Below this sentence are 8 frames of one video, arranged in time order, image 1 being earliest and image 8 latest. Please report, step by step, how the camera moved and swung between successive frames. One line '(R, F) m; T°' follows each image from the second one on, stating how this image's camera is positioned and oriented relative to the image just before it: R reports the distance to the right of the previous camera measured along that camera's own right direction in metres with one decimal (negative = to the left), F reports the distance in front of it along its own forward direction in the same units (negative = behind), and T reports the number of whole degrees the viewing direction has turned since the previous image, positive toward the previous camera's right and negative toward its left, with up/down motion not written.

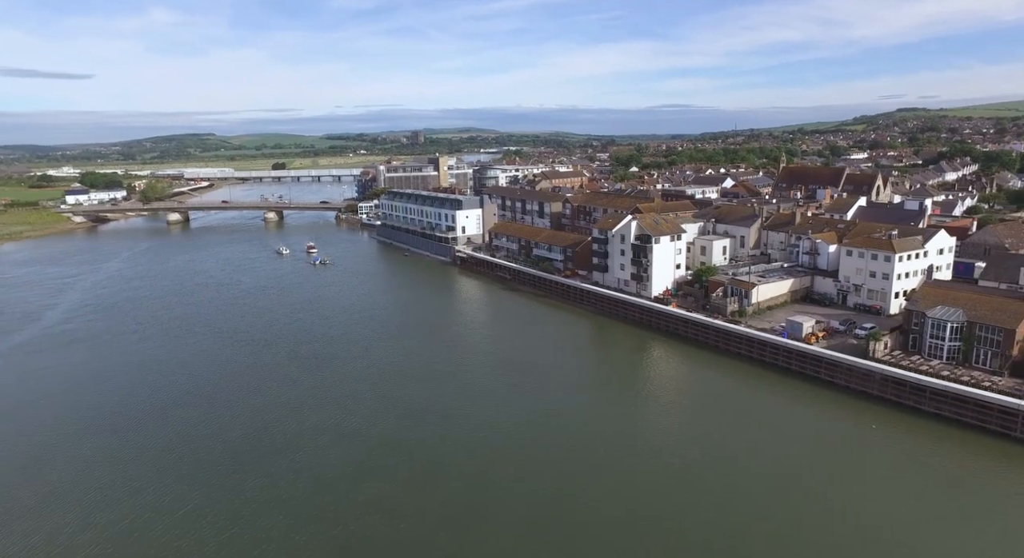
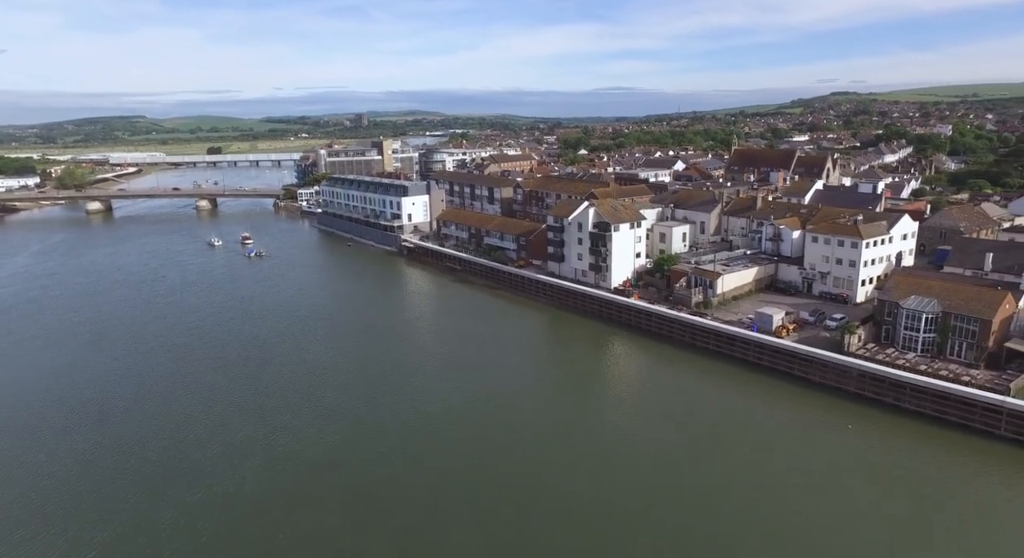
(-0.1, +2.9) m; +5°
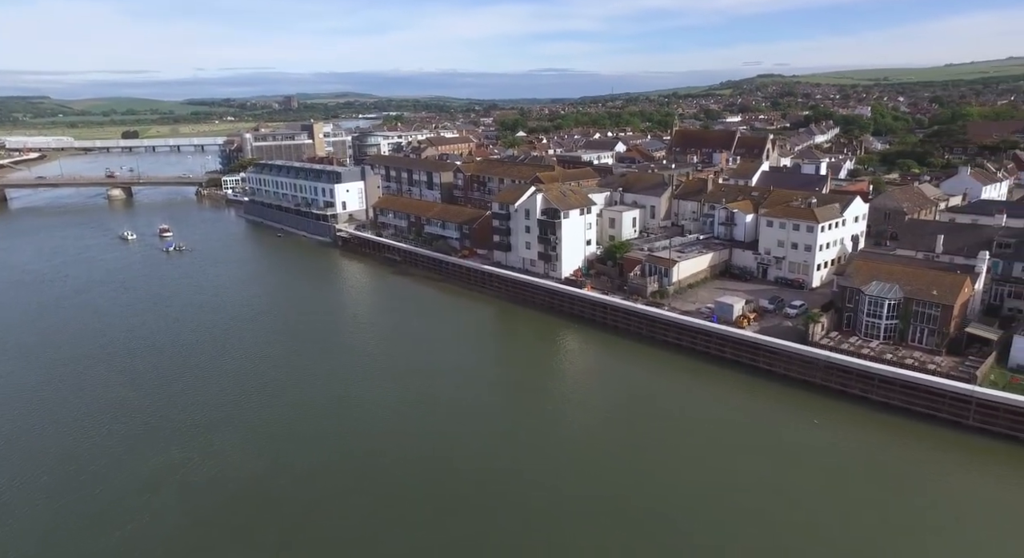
(-0.3, +2.5) m; +5°
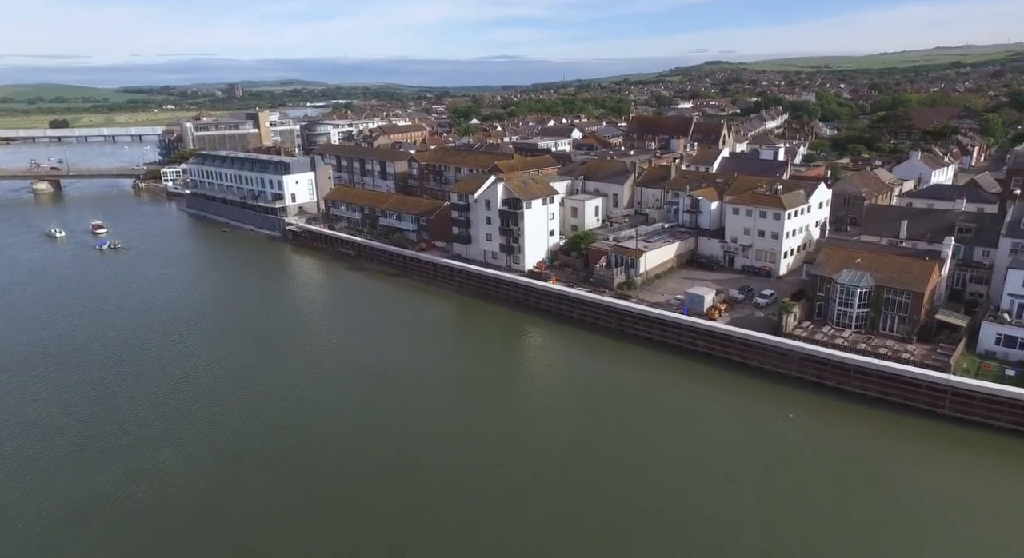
(-0.4, +1.5) m; +4°
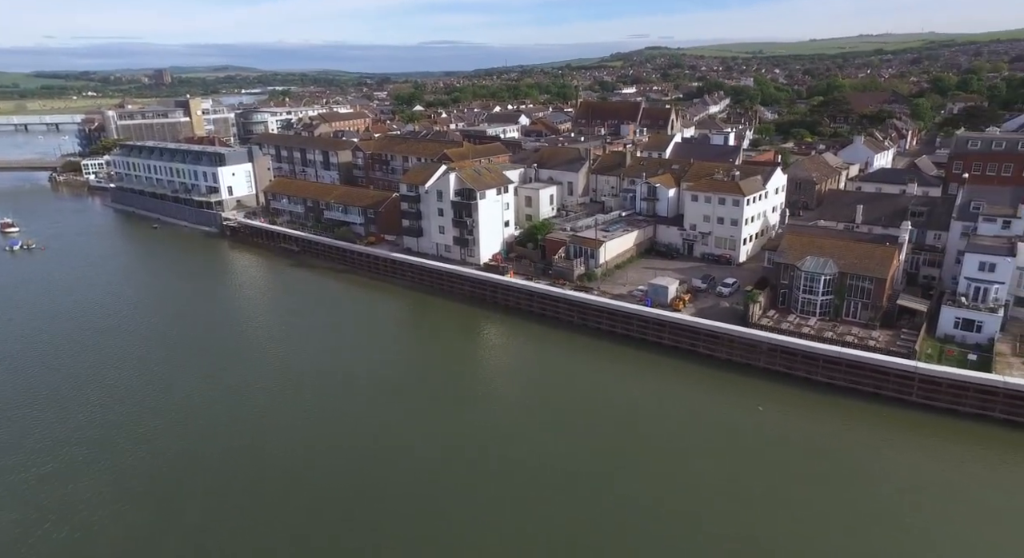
(-0.4, +1.5) m; +5°
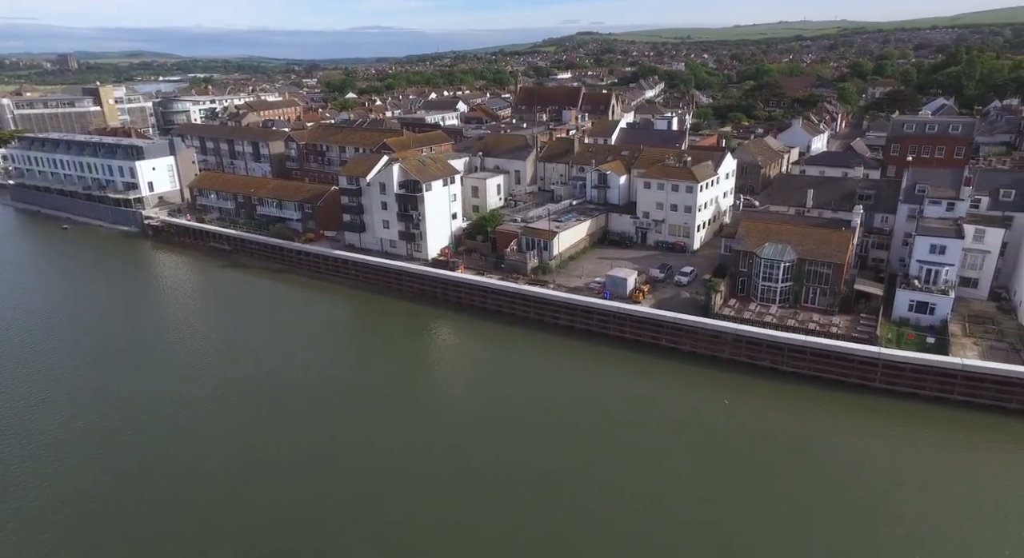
(-0.6, +1.5) m; +5°
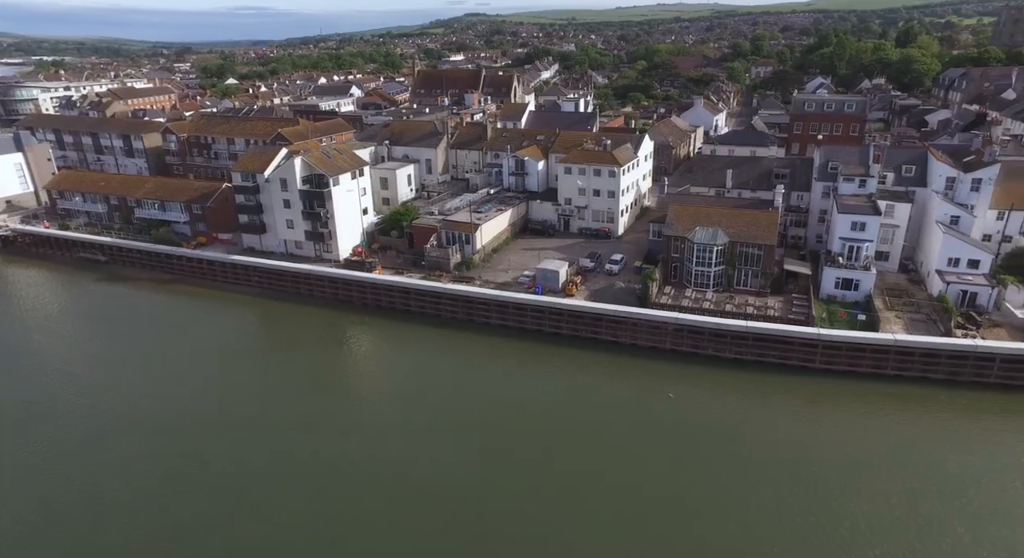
(-1.0, +2.0) m; +9°
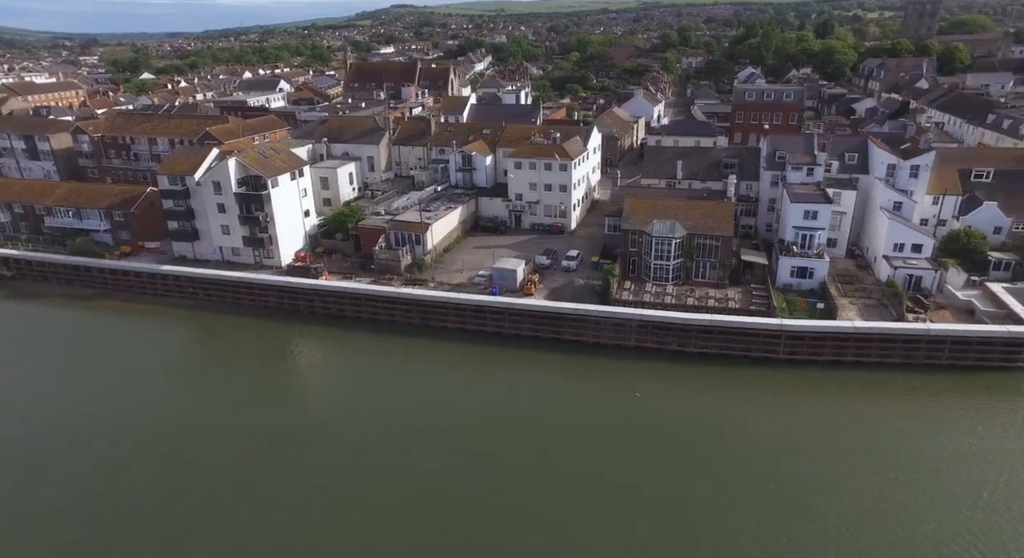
(-0.7, +1.0) m; +5°
